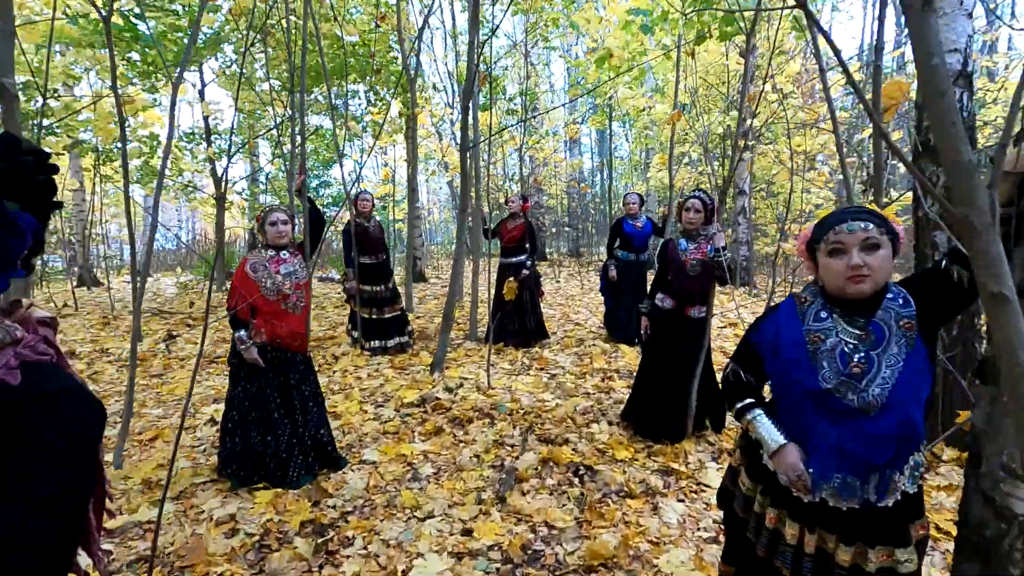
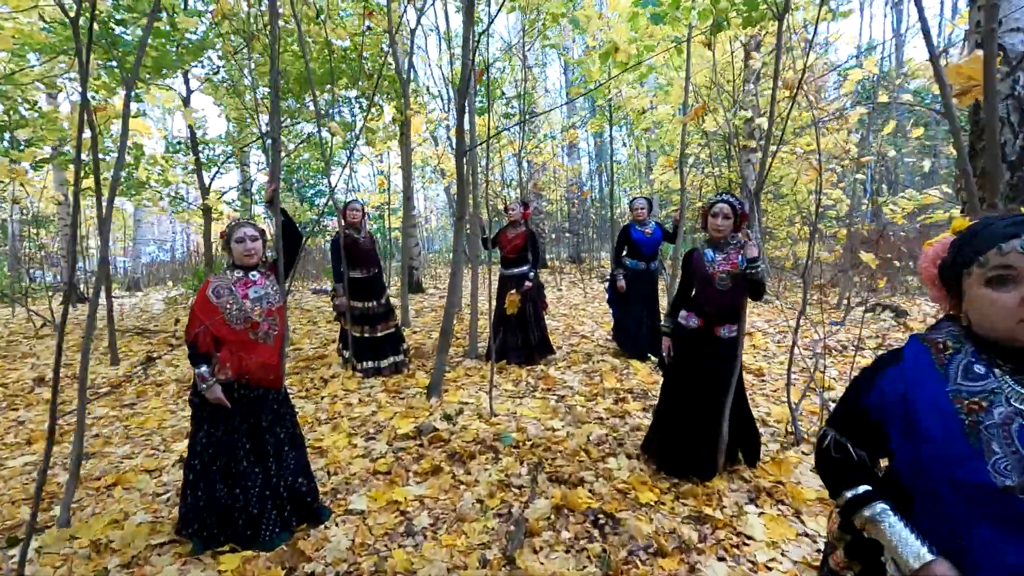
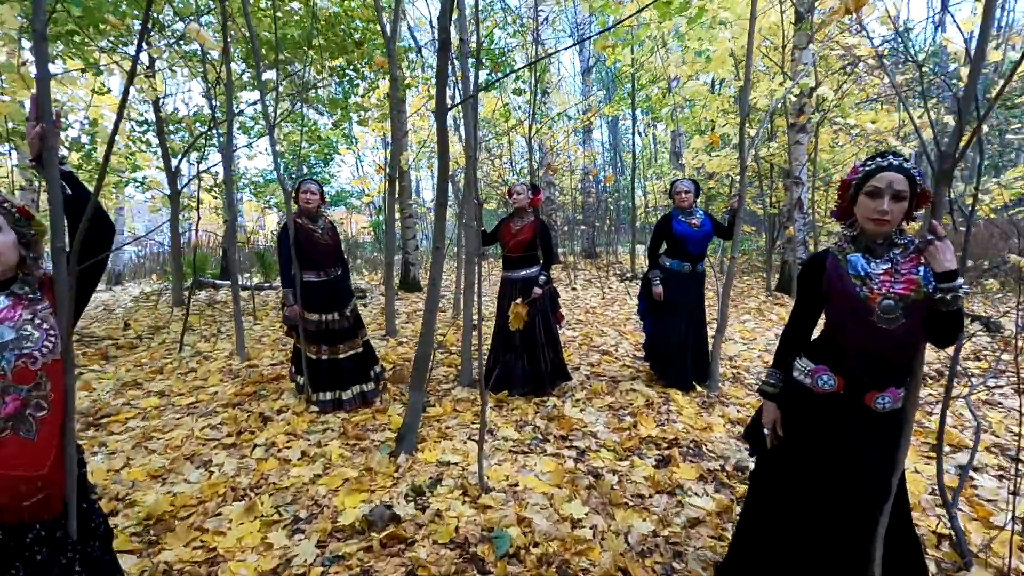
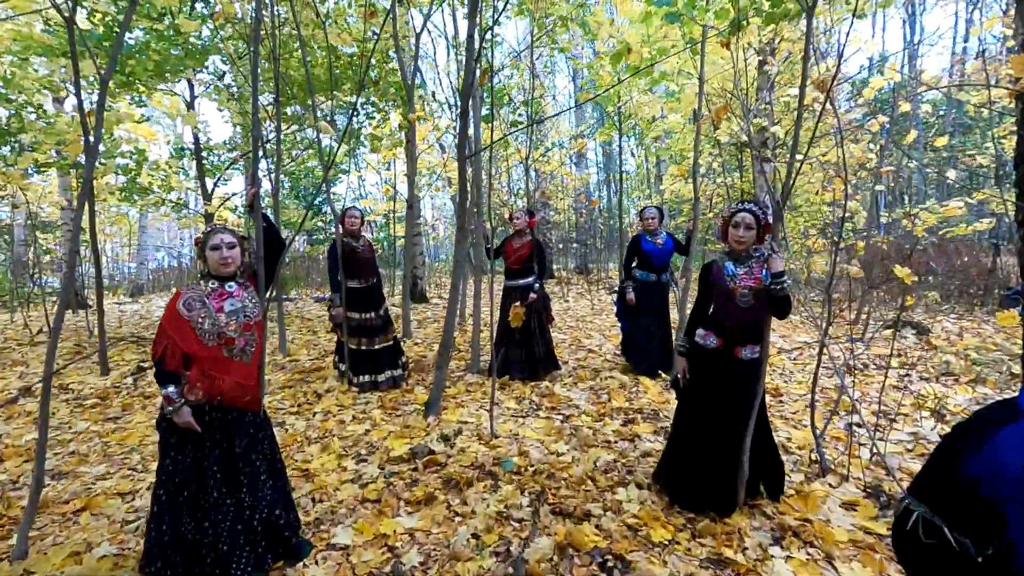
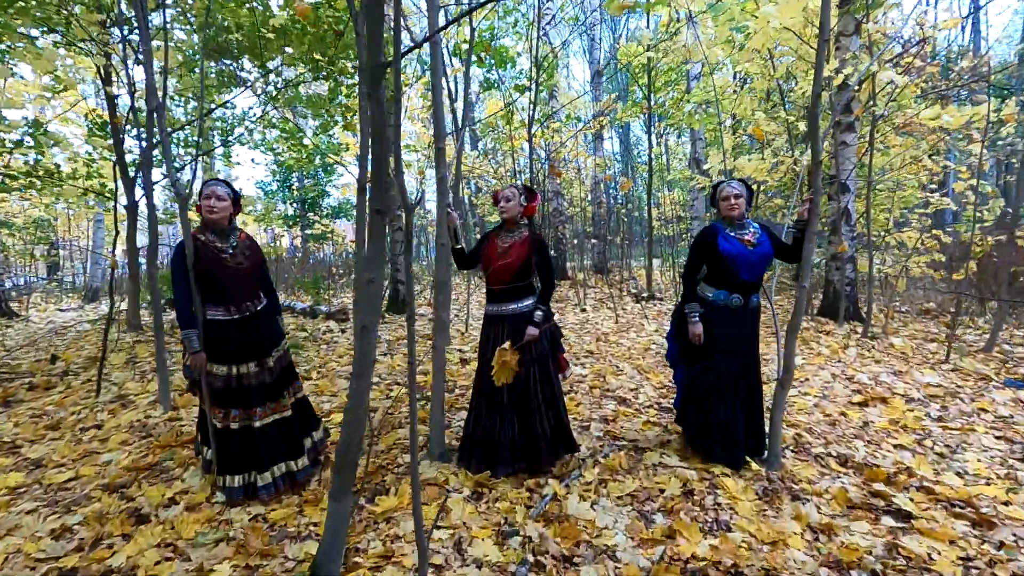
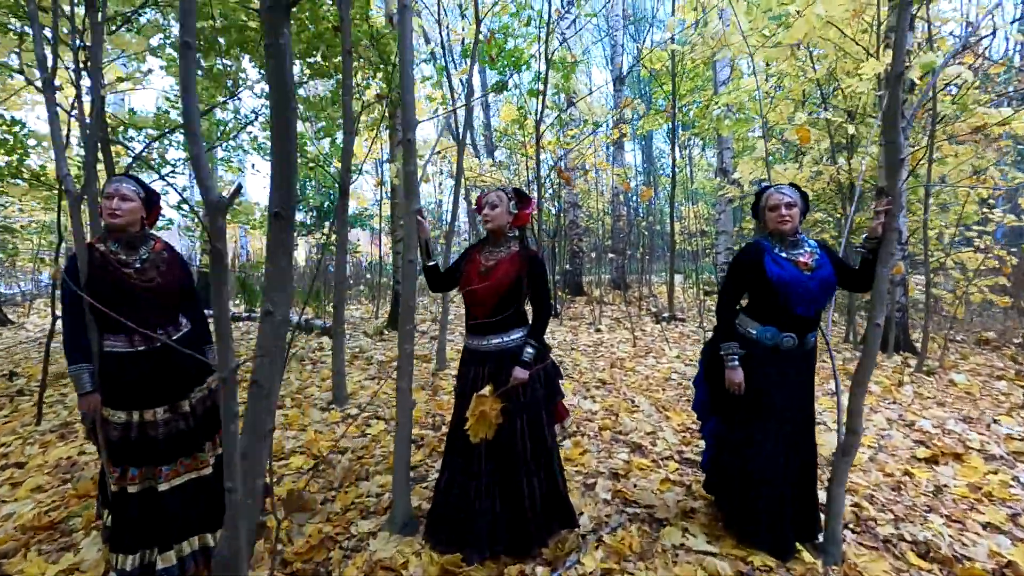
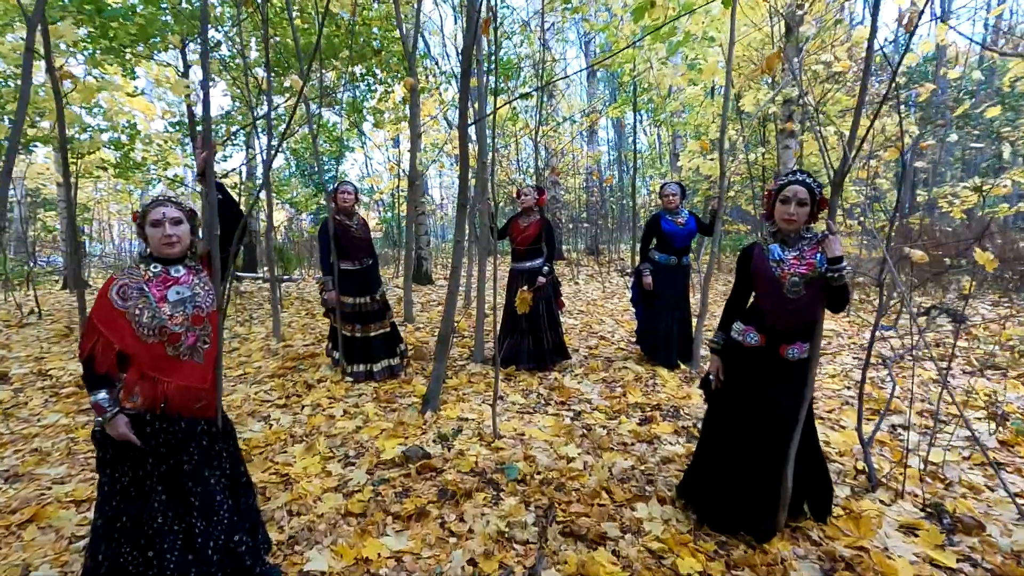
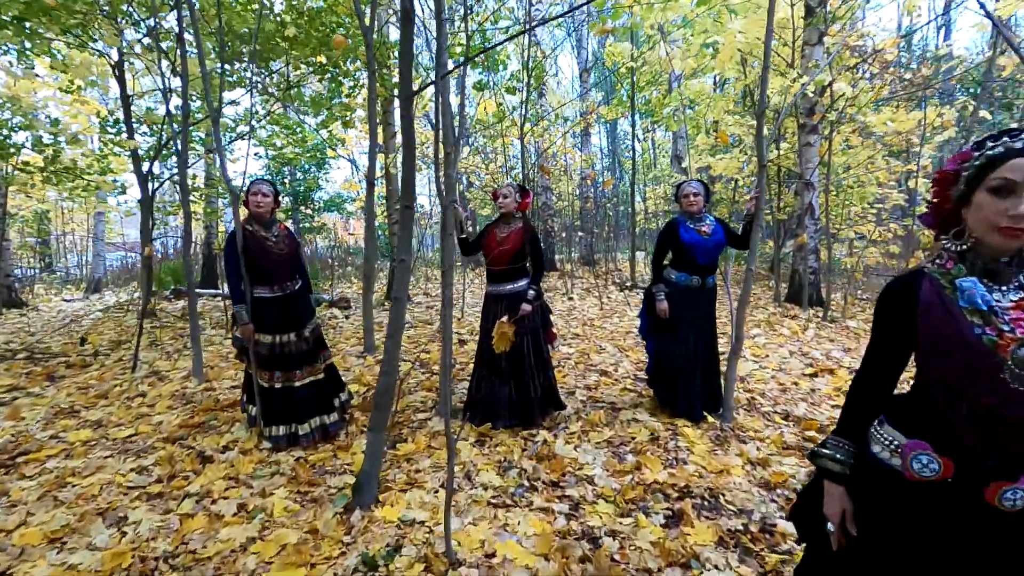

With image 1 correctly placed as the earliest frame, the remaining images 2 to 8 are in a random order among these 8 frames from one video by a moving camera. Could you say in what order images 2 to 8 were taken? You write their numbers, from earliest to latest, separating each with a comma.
2, 4, 7, 3, 8, 5, 6
